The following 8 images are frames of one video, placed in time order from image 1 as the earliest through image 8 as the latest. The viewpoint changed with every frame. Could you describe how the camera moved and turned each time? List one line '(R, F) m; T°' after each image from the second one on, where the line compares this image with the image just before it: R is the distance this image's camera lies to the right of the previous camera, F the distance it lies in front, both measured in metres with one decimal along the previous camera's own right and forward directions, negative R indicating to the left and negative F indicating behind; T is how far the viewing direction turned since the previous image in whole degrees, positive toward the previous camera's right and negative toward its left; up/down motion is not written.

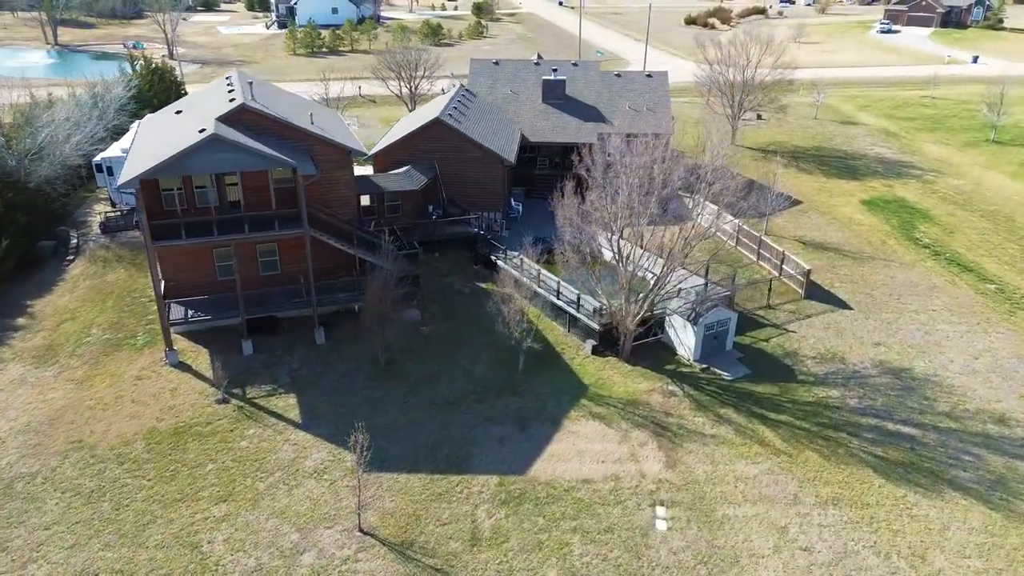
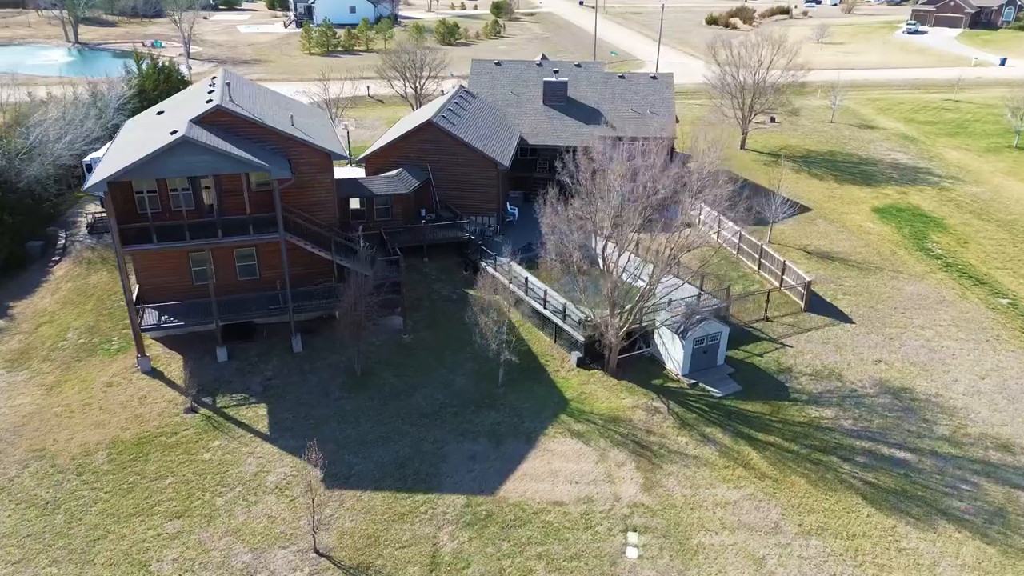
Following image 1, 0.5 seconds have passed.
(+1.4, +0.9) m; -2°
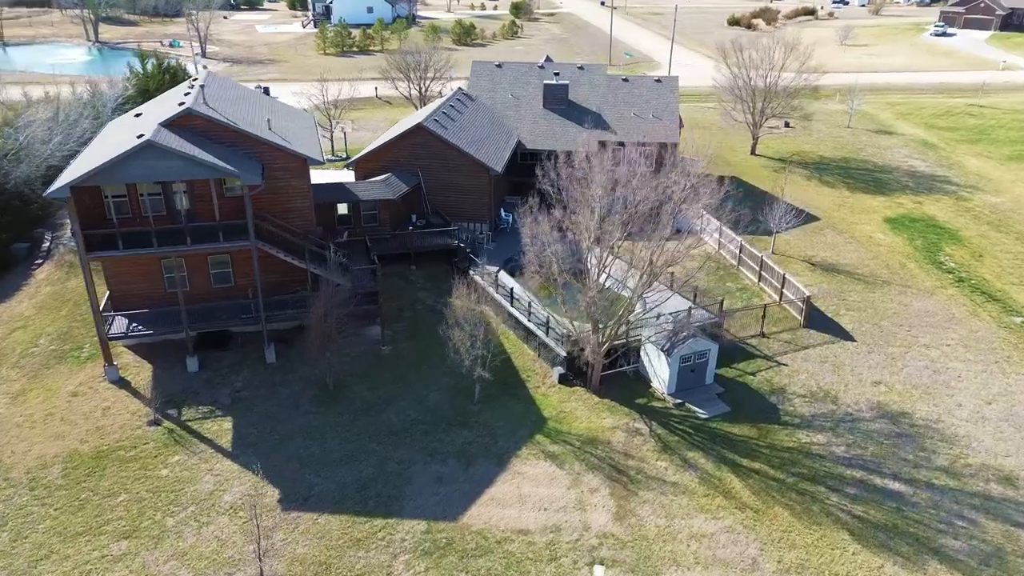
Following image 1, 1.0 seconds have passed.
(+1.5, +1.0) m; -2°
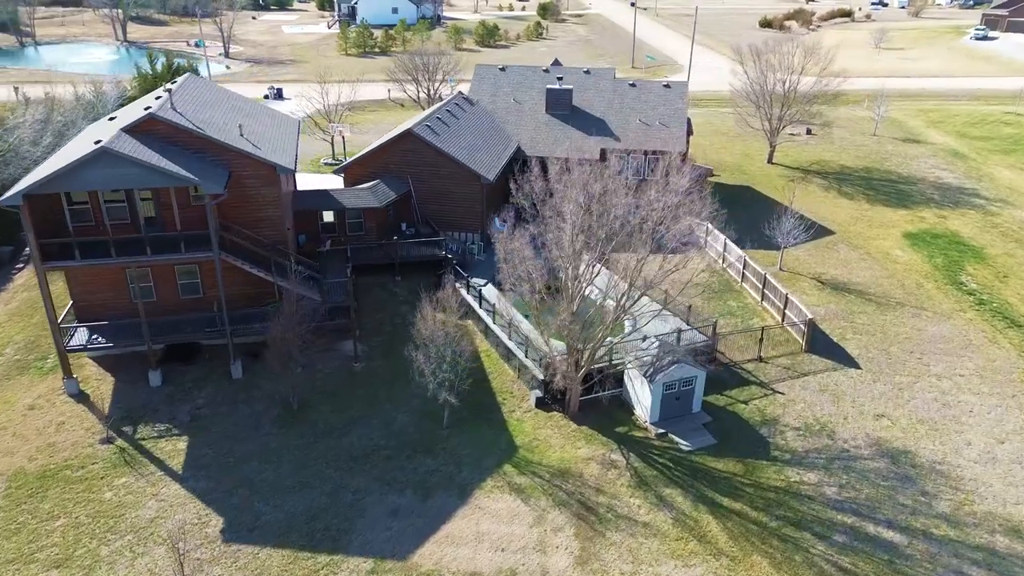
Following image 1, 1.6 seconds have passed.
(+1.8, +1.4) m; -2°
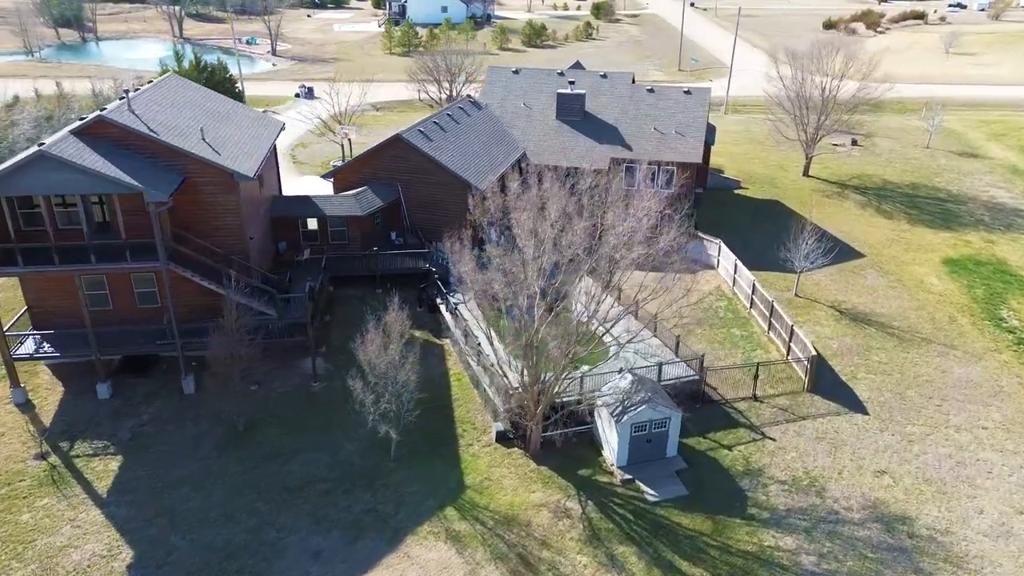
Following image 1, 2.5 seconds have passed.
(+2.8, +2.0) m; -5°
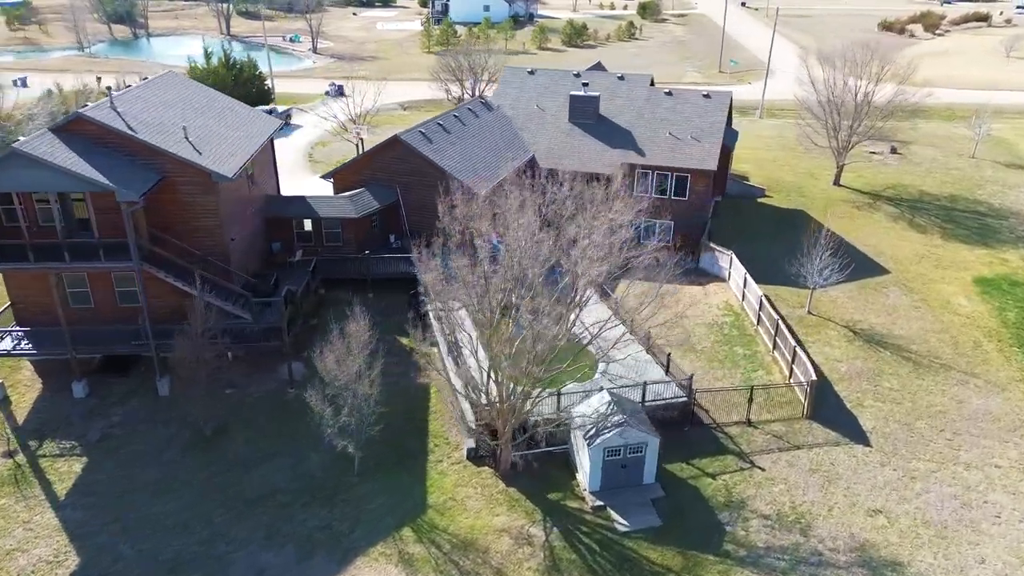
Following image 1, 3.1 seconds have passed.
(+2.0, +1.0) m; -4°
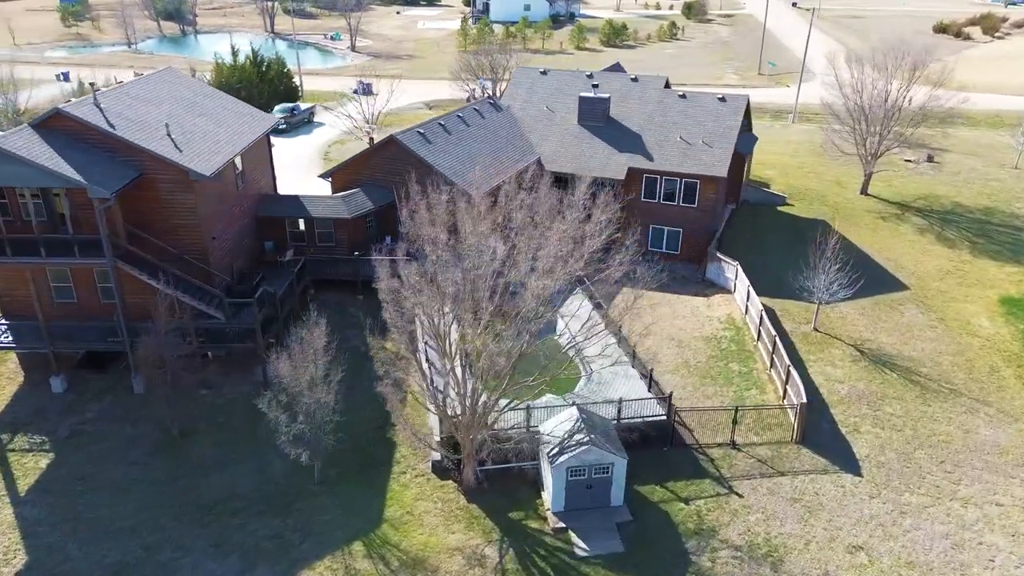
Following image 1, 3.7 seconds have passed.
(+2.0, +0.8) m; -4°
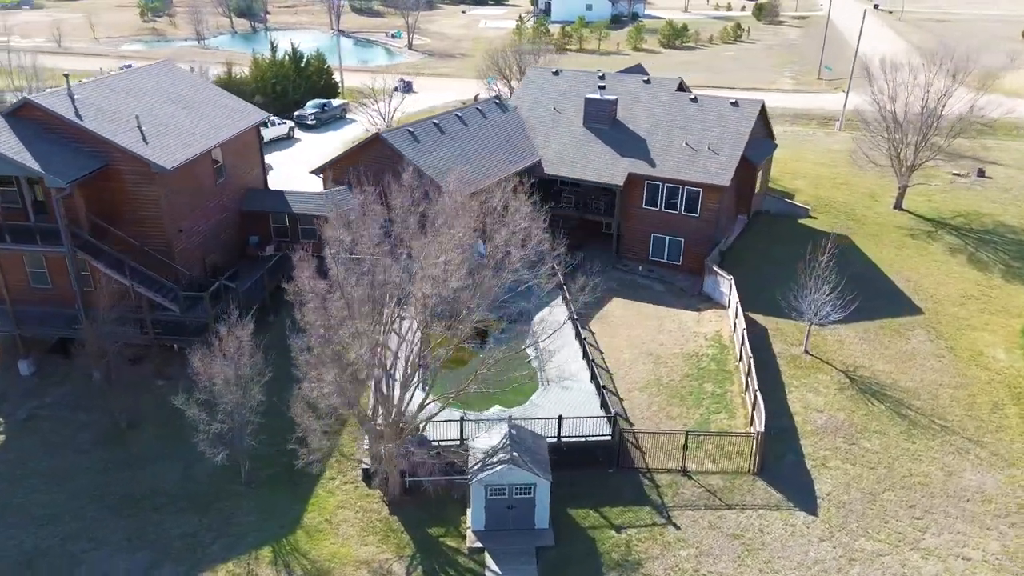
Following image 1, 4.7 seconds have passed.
(+3.5, +1.0) m; -6°
